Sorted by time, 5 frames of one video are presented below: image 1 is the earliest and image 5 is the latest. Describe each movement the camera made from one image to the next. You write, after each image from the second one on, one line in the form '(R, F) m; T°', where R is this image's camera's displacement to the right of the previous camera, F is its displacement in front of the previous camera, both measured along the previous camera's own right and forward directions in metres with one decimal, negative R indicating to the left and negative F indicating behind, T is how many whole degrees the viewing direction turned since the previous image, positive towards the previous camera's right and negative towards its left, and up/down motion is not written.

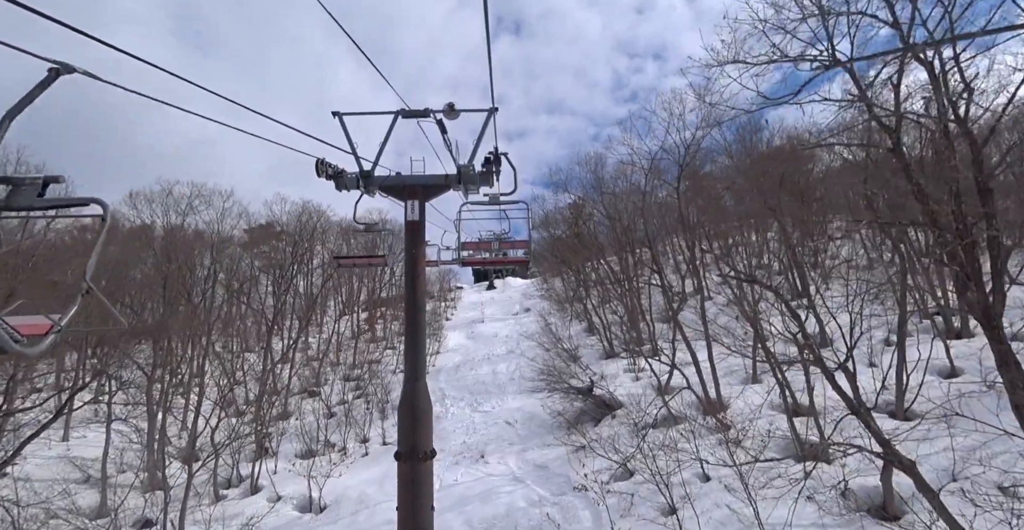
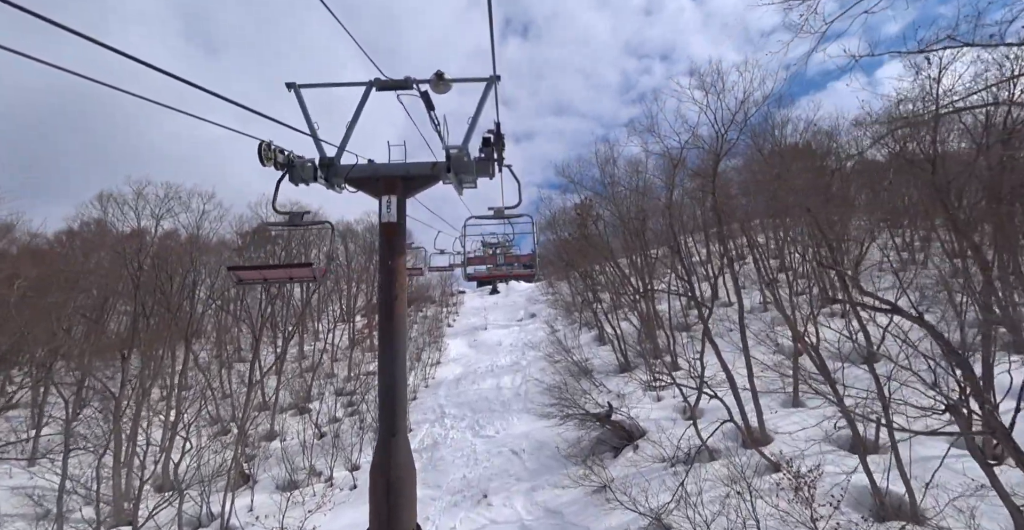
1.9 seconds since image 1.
(0.0, +1.5) m; 0°
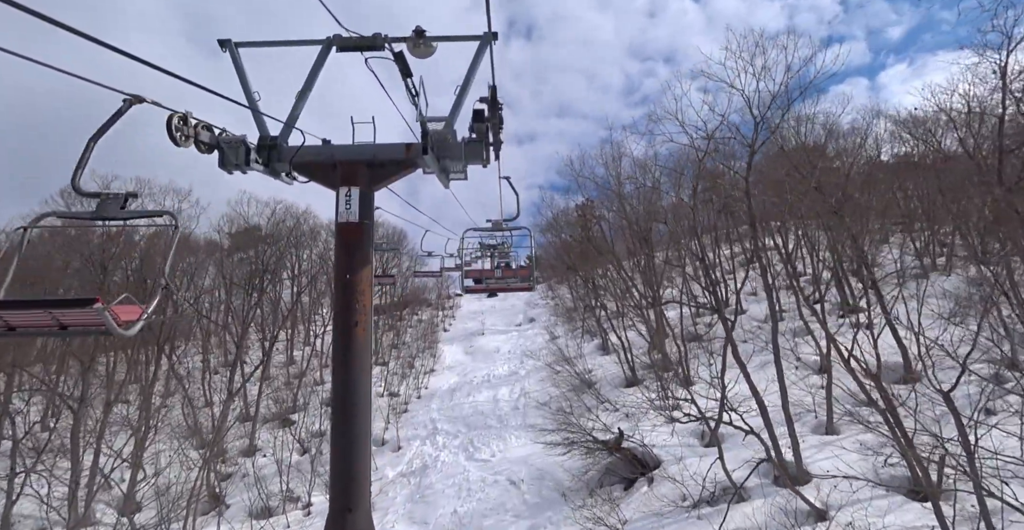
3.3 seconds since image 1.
(0.0, +1.2) m; 0°
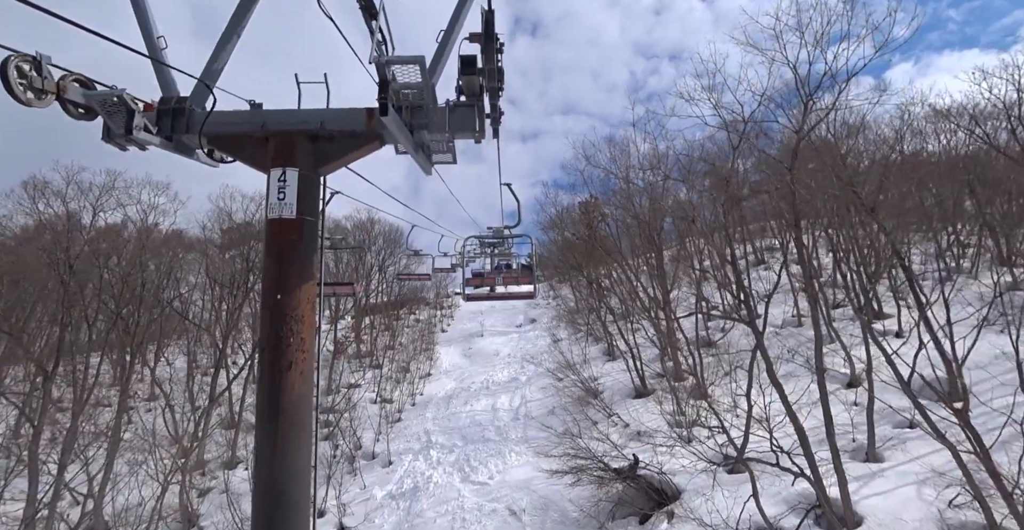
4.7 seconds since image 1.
(0.0, +1.1) m; 0°
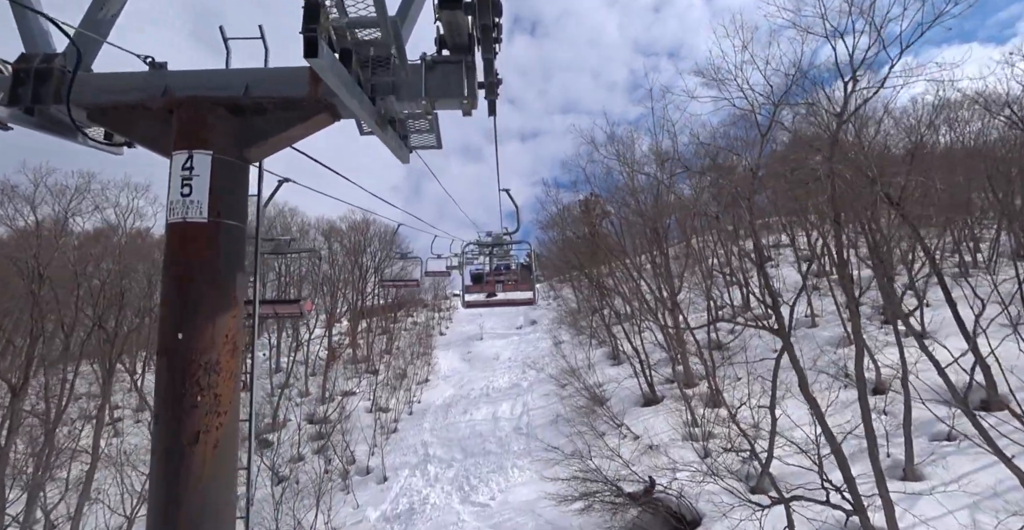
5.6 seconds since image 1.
(0.0, +0.8) m; 0°
